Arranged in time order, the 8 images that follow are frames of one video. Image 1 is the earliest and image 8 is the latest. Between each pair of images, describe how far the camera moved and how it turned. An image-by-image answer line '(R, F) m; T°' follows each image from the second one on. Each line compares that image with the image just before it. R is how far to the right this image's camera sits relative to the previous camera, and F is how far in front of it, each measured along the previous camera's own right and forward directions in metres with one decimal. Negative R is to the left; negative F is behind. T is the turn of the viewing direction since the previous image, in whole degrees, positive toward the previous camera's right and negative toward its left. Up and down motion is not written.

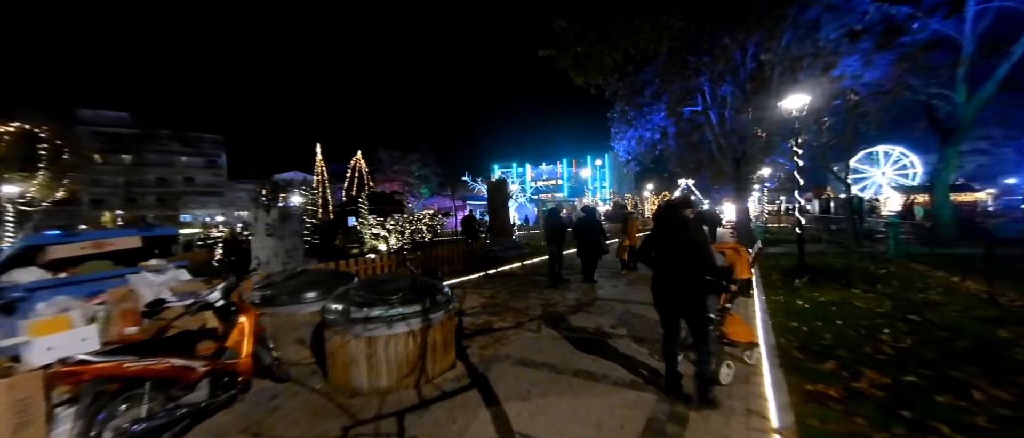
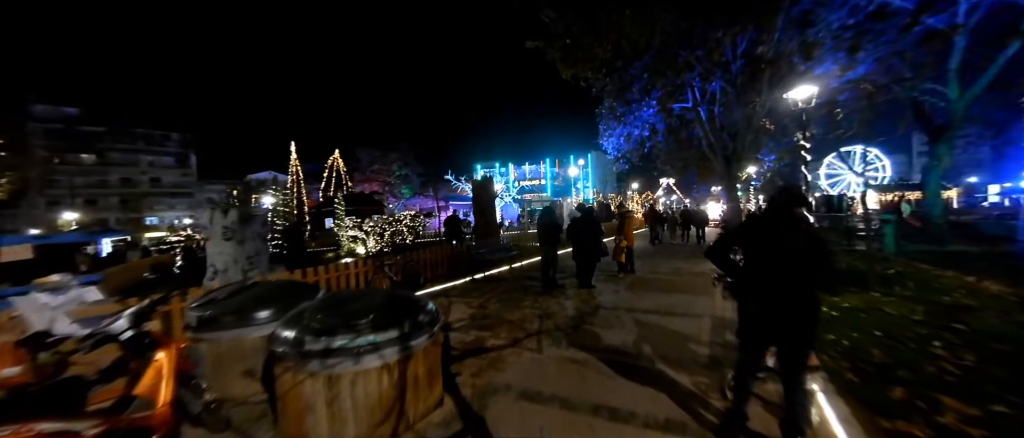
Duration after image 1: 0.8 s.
(-0.1, +0.7) m; +3°
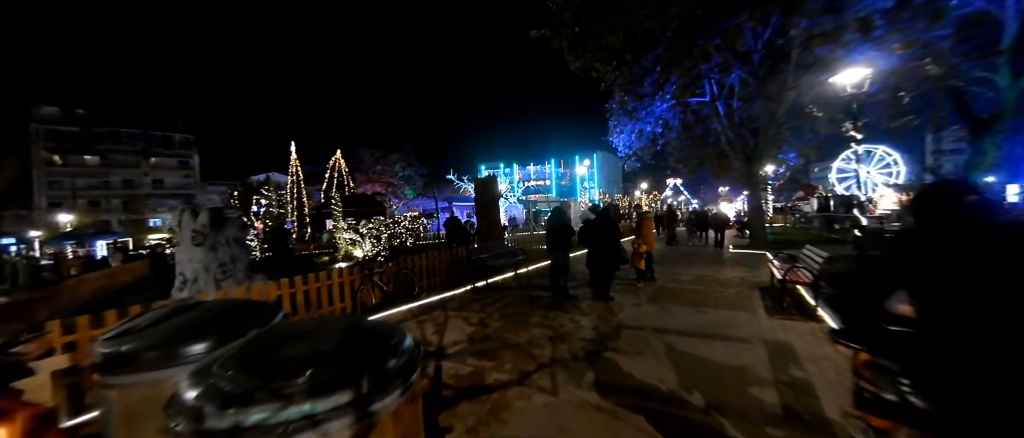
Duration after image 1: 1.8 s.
(0.0, +0.9) m; -1°
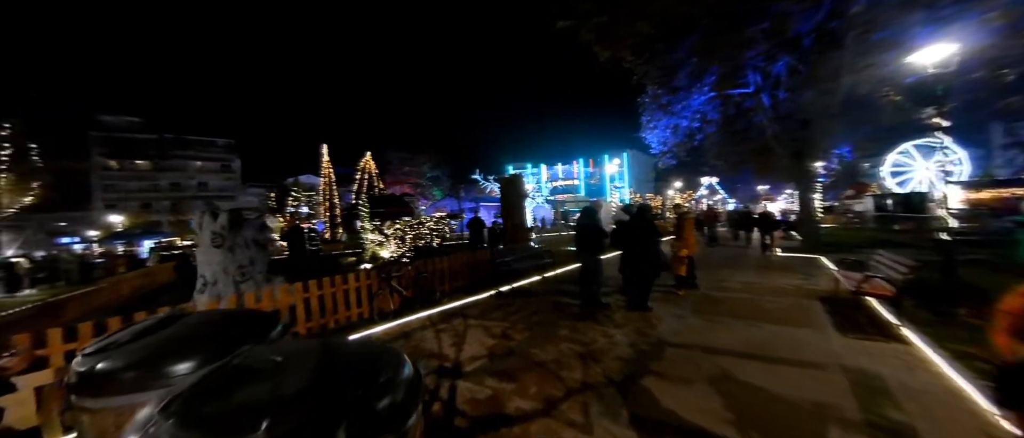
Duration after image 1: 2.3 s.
(0.0, +0.5) m; -4°
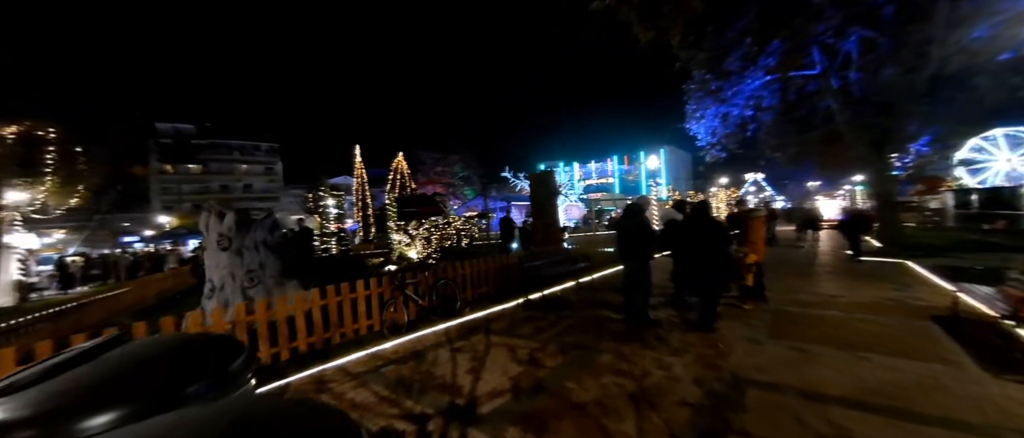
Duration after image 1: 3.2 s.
(0.0, +0.9) m; -5°
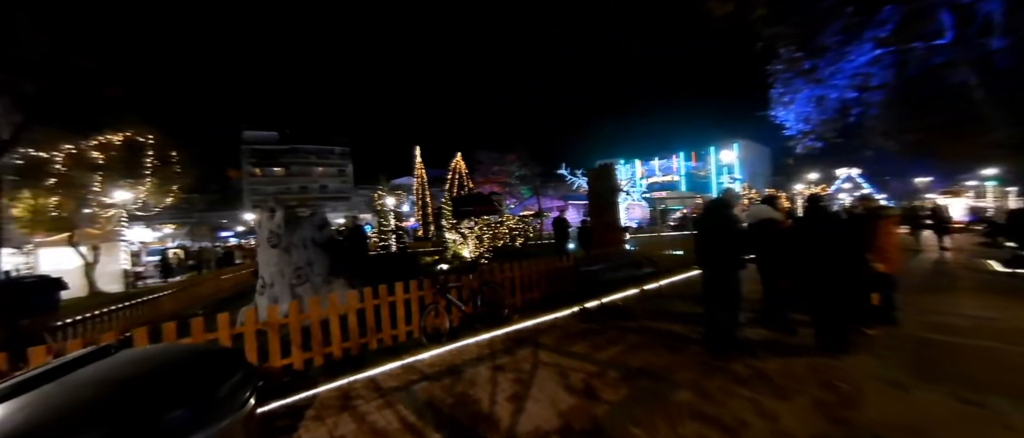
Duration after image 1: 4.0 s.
(0.0, +0.7) m; -9°
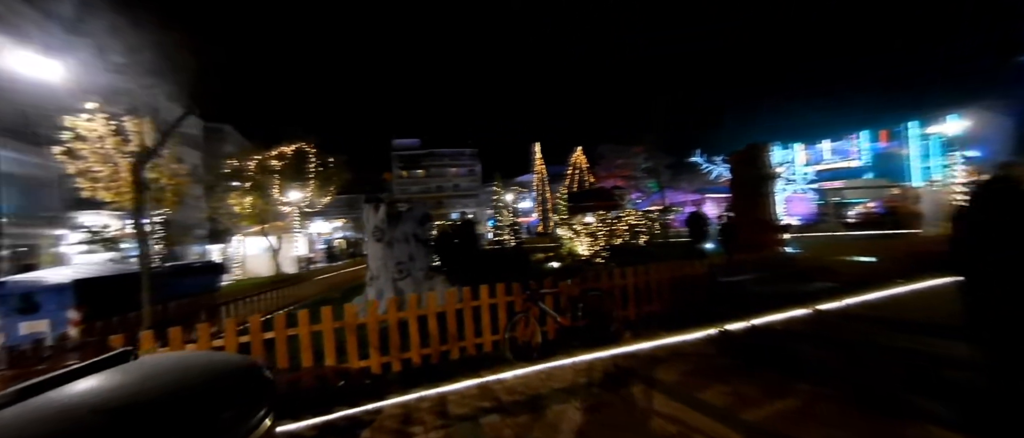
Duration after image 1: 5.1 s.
(+0.2, +1.0) m; -20°
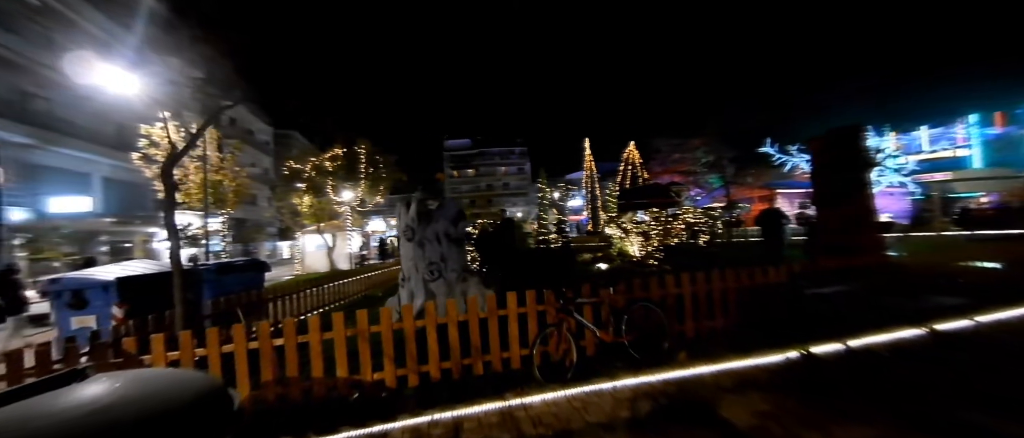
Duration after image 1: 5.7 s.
(+0.2, +0.5) m; -9°
